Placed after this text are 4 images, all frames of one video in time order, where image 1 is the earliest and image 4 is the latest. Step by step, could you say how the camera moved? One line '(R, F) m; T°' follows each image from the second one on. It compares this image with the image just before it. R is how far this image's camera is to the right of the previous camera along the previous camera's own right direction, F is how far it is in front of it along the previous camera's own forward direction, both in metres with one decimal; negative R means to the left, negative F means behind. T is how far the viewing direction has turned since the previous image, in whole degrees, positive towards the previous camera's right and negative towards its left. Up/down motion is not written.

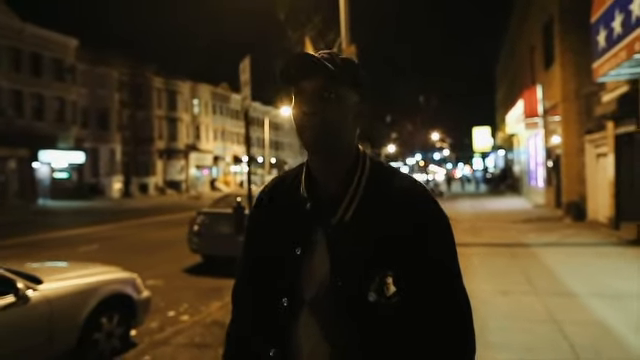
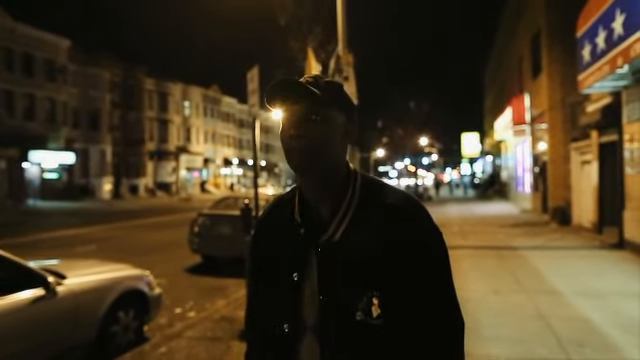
(-0.3, -0.5) m; +1°
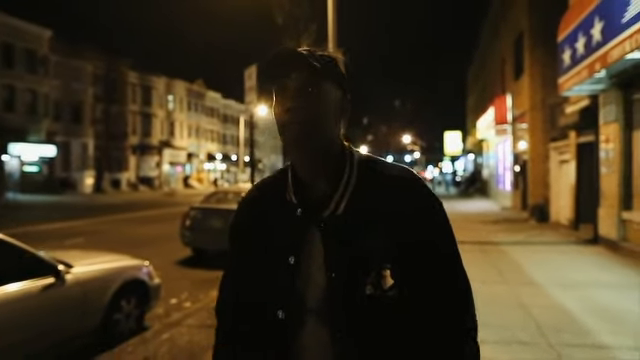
(-0.2, -0.3) m; +2°
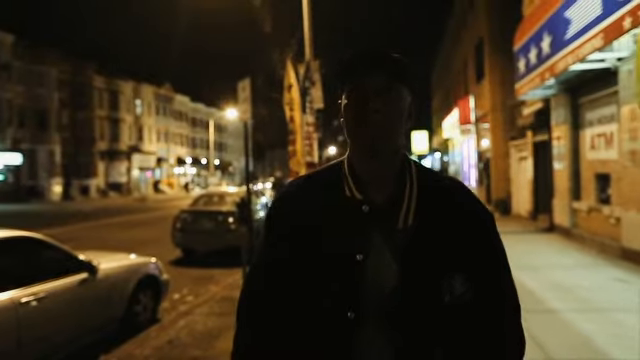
(-0.5, -1.0) m; +4°
